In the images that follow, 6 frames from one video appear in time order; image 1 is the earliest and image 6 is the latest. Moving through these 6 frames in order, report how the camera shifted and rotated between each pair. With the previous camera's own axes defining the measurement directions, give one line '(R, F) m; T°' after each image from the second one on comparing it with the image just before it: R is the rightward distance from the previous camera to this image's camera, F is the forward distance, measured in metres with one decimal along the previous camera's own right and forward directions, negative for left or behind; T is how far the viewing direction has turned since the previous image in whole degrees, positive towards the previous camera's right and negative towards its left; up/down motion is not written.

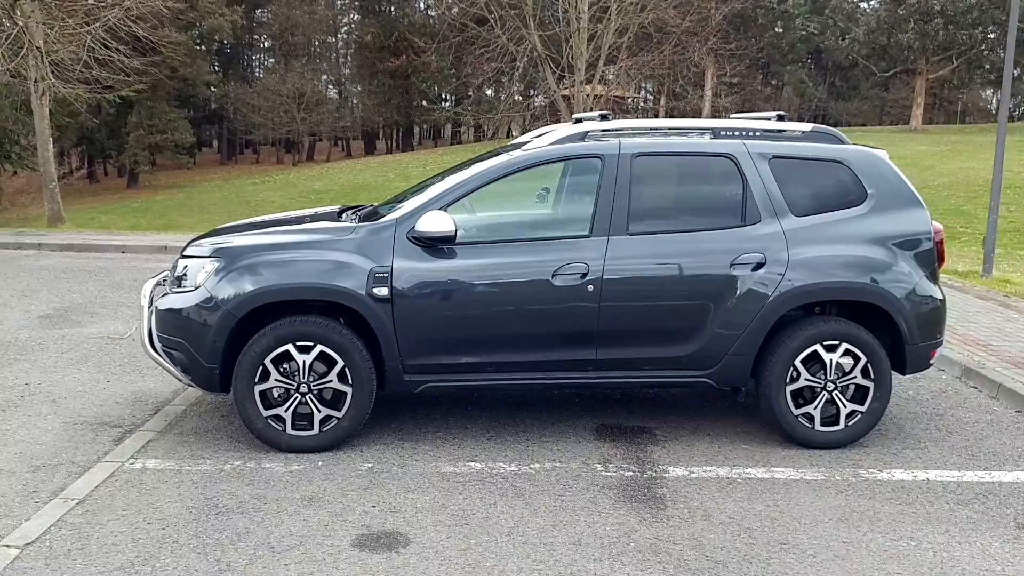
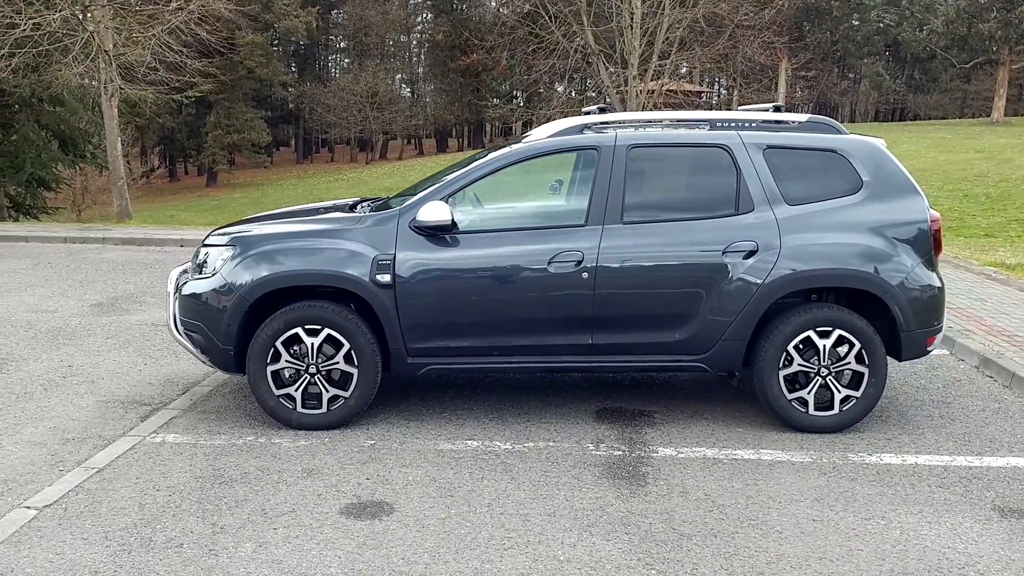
(+0.4, -0.2) m; -4°
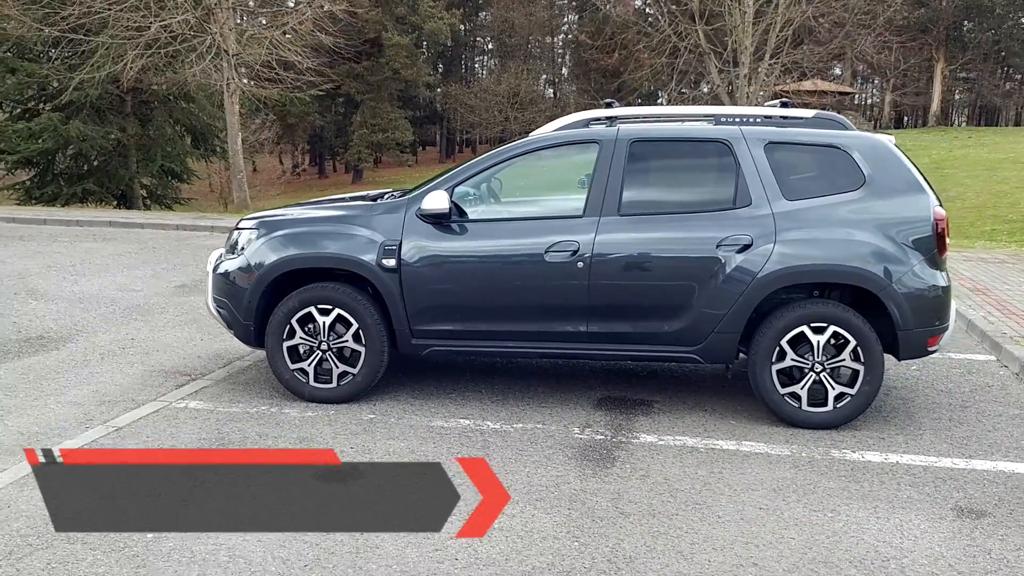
(+0.7, -0.2) m; -8°
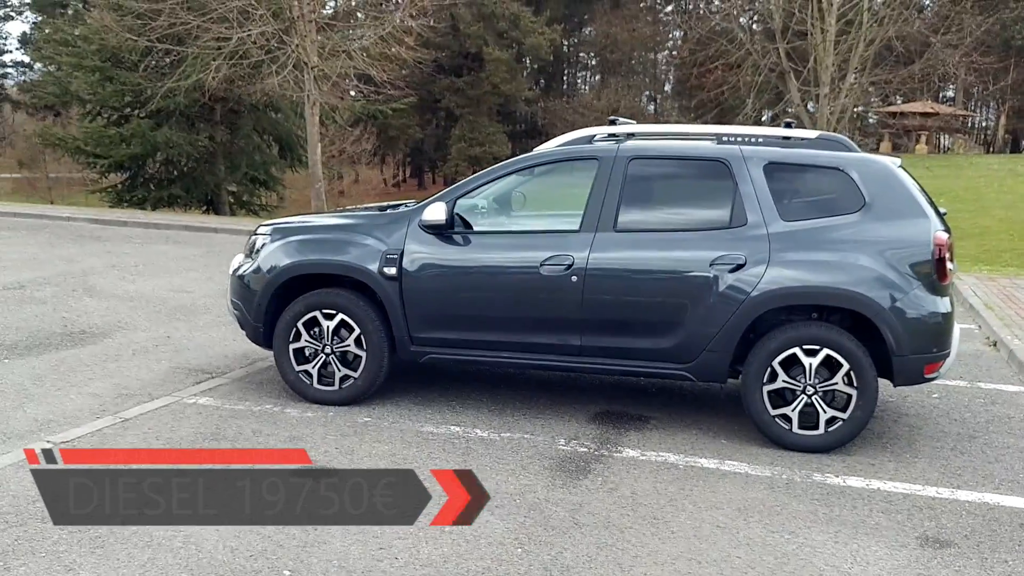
(+0.5, -0.1) m; -6°
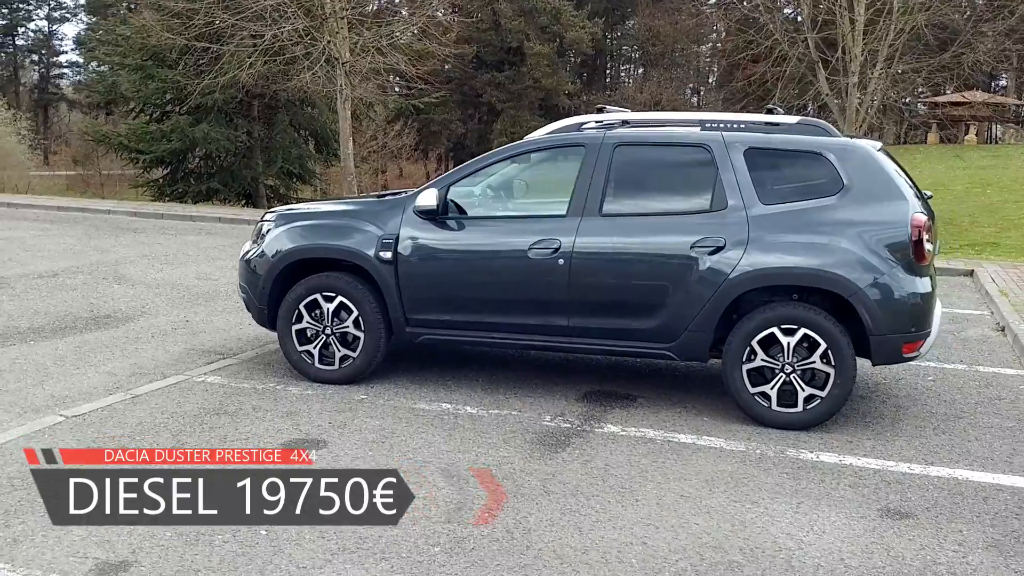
(+0.3, -0.2) m; -3°
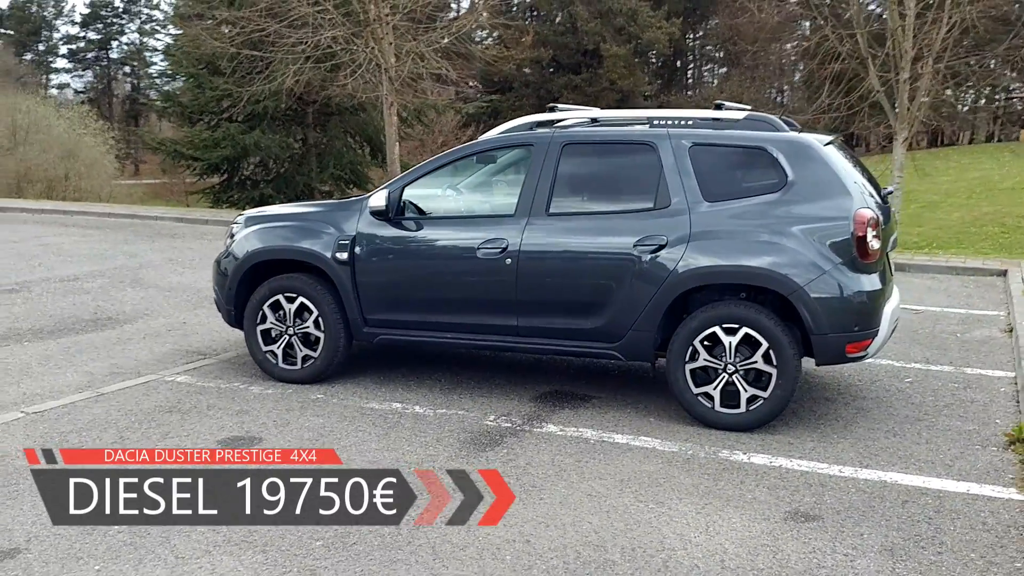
(+0.7, 0.0) m; -5°
